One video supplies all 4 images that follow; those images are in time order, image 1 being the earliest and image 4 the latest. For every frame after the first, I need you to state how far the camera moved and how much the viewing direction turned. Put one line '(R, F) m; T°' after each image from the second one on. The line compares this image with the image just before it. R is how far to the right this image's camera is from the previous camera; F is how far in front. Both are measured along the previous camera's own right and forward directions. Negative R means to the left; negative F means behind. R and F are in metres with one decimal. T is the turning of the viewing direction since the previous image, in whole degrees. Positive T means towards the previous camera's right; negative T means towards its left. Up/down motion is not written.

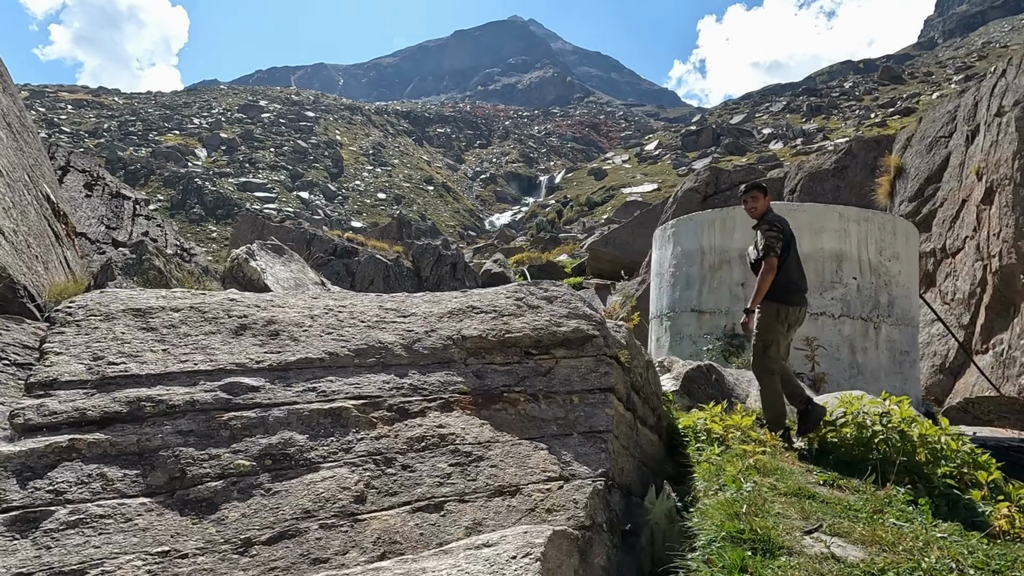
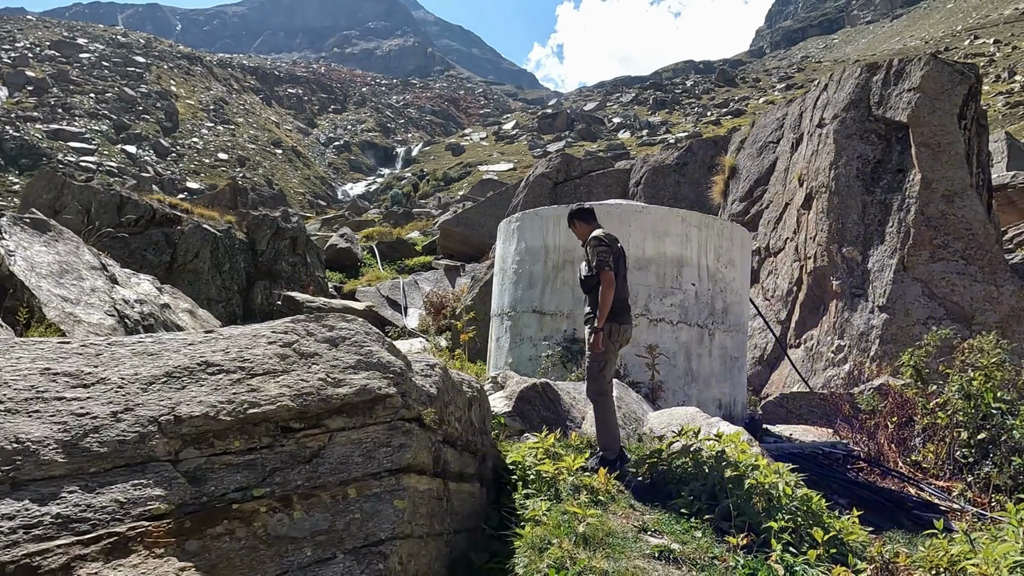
(+0.2, +0.5) m; +13°
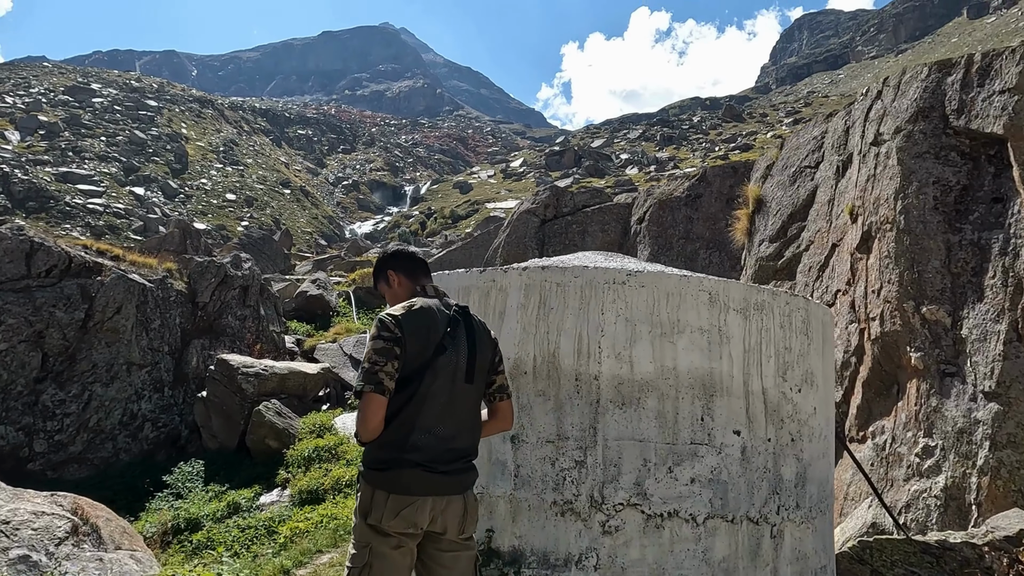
(+0.6, +2.4) m; -1°
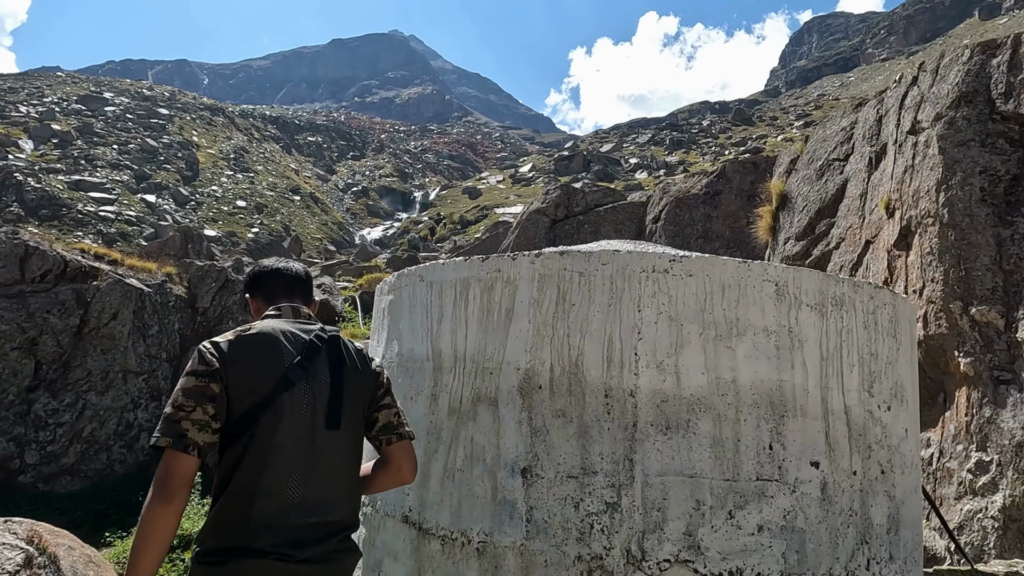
(0.0, +0.5) m; -1°
